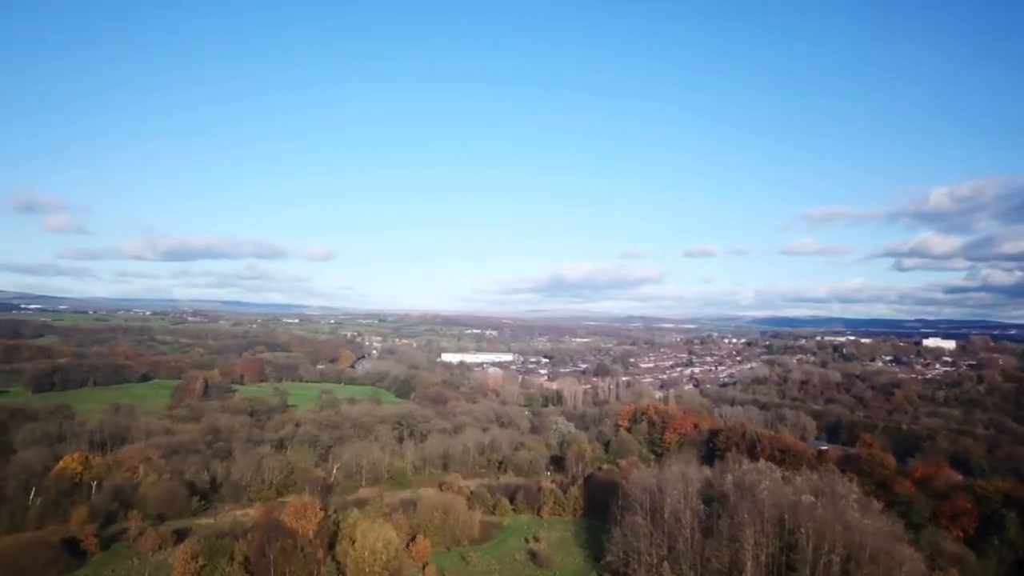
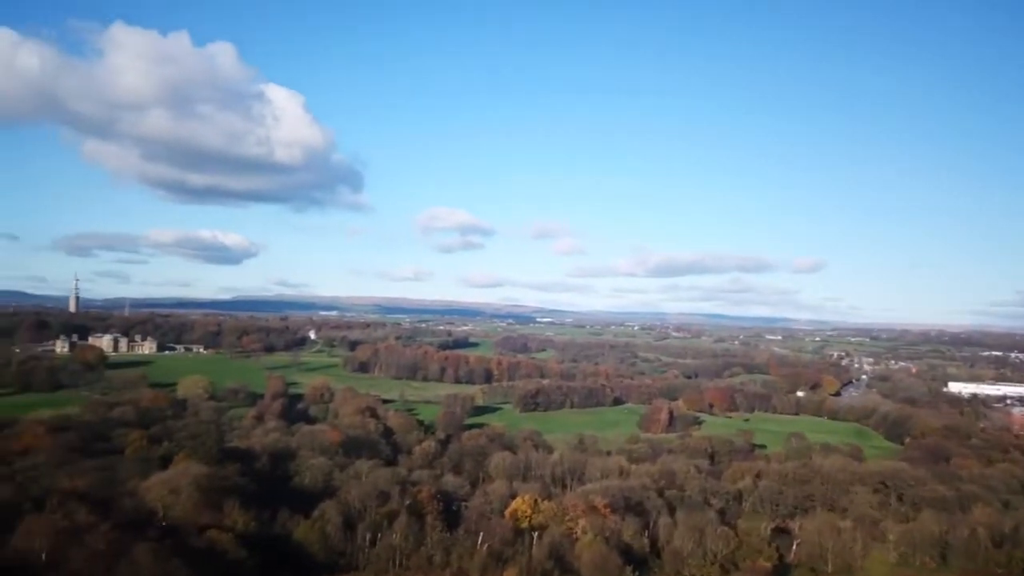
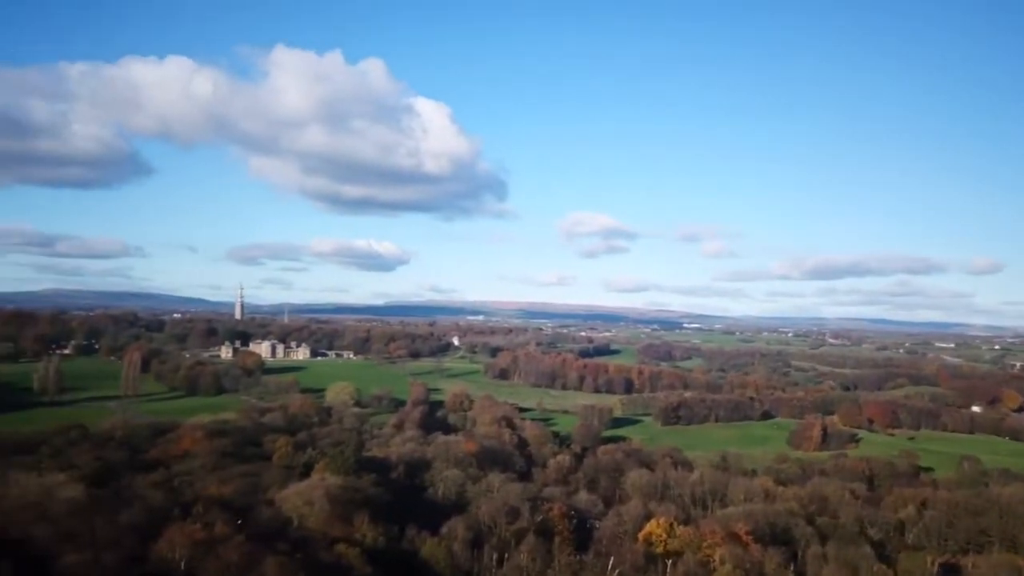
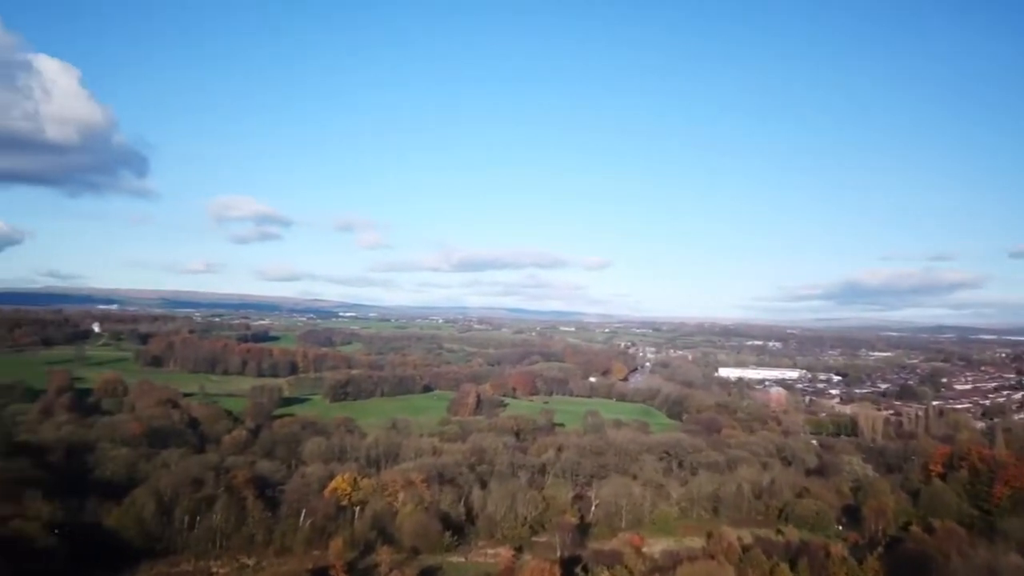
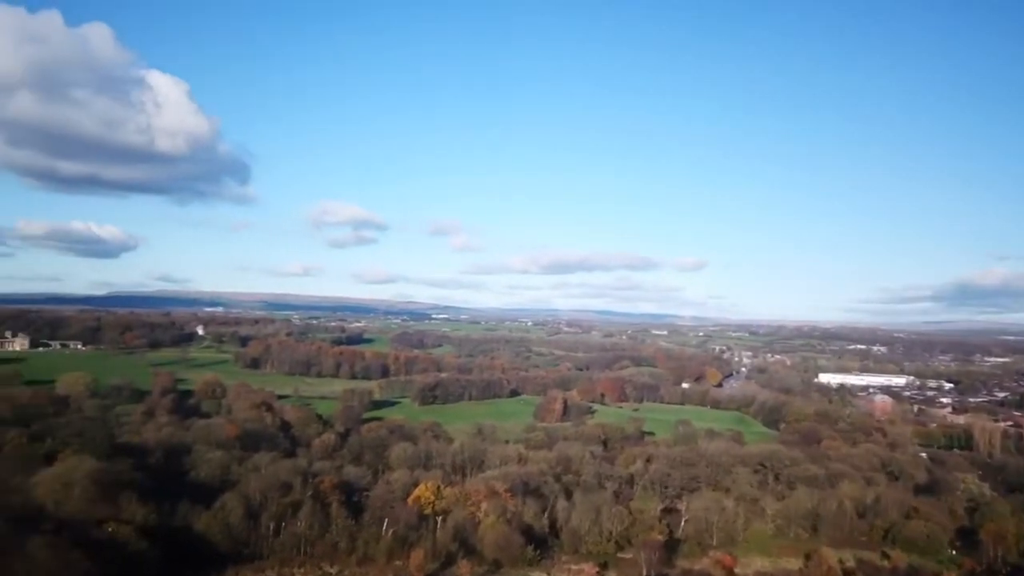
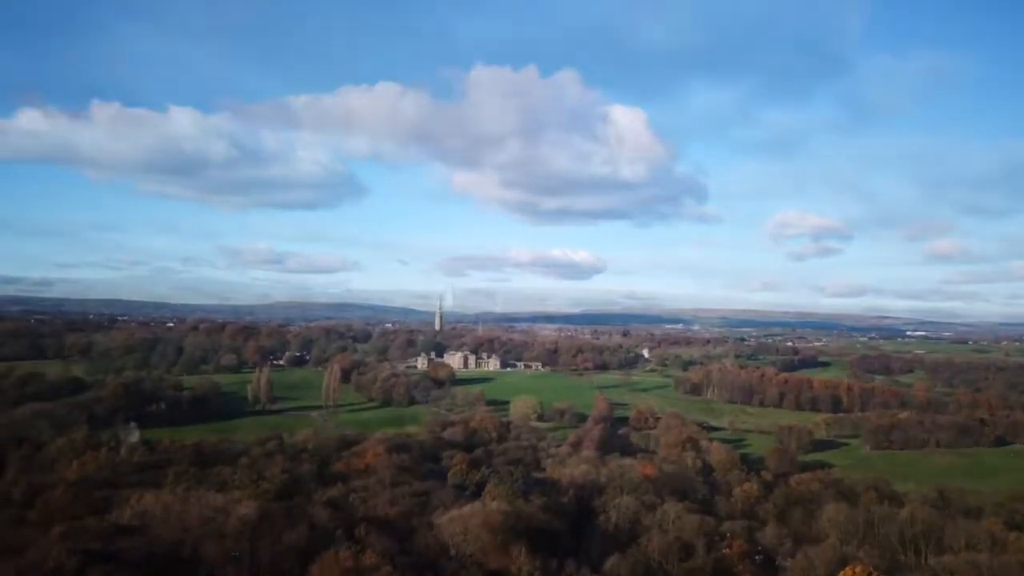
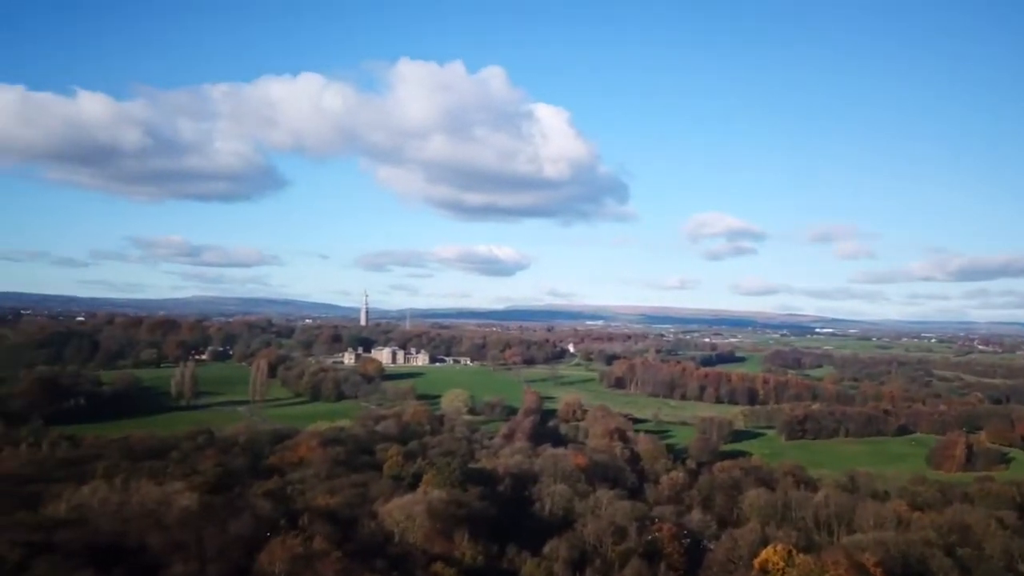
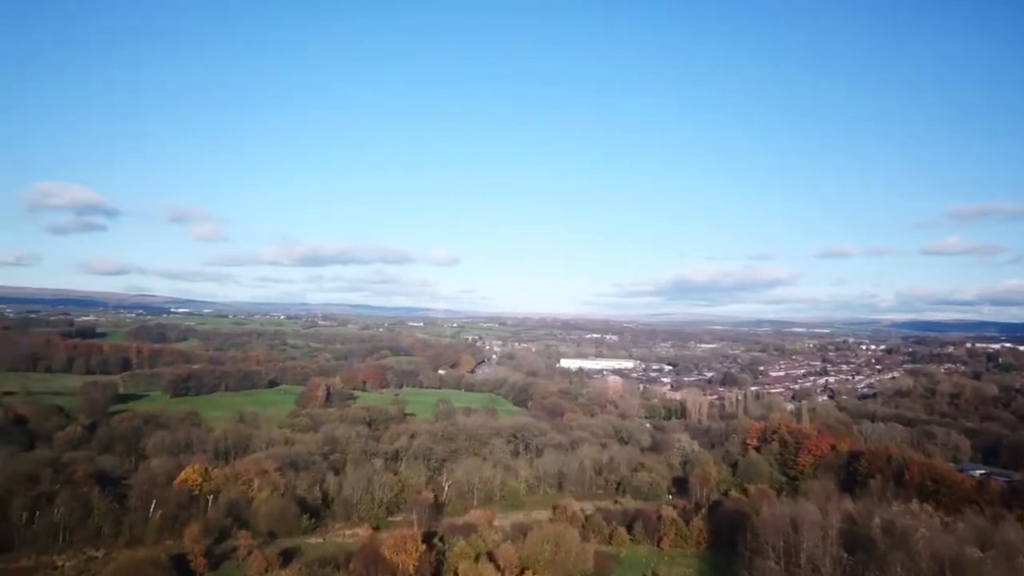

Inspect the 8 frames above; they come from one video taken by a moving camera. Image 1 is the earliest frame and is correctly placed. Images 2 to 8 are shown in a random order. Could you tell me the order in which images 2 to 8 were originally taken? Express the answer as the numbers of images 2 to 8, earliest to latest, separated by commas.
8, 4, 5, 2, 3, 7, 6
